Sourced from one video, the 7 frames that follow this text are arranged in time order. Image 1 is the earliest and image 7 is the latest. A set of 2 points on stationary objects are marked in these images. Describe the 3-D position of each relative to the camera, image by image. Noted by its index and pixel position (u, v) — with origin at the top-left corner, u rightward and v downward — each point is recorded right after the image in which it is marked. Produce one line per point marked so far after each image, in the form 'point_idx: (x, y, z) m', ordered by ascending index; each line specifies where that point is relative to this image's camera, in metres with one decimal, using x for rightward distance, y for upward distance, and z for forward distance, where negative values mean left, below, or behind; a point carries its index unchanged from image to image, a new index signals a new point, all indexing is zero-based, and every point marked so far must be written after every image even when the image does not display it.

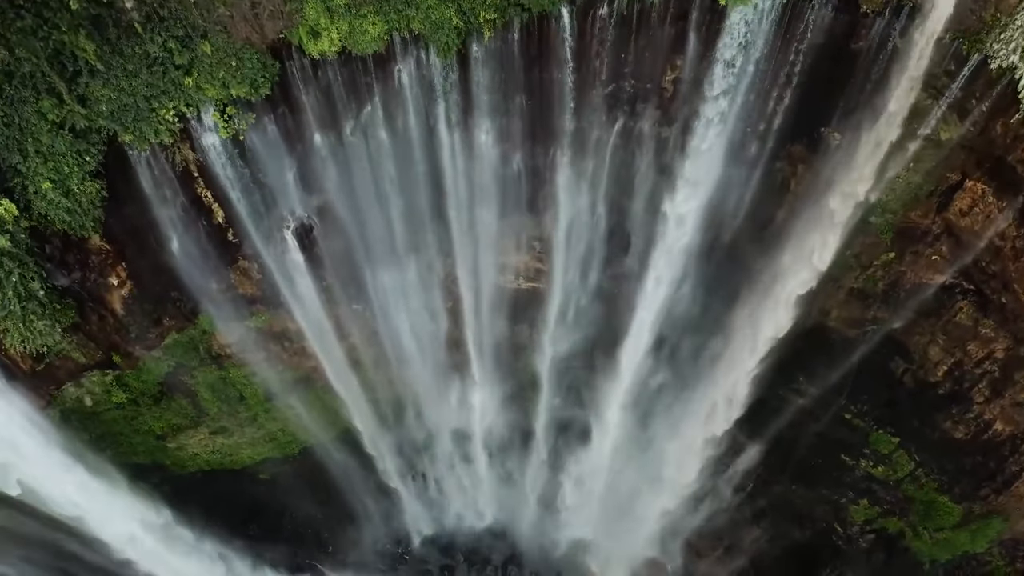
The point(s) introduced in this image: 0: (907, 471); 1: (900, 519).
0: (+6.8, -3.2, +11.9) m
1: (+6.9, -4.2, +12.3) m
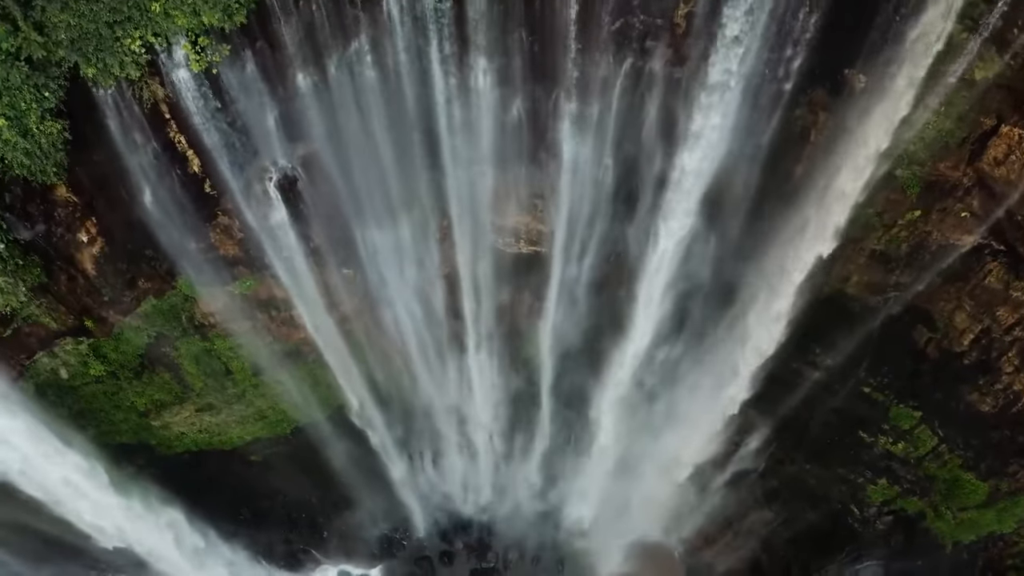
0: (+6.8, -2.6, +11.2) m
1: (+6.9, -3.6, +11.7) m
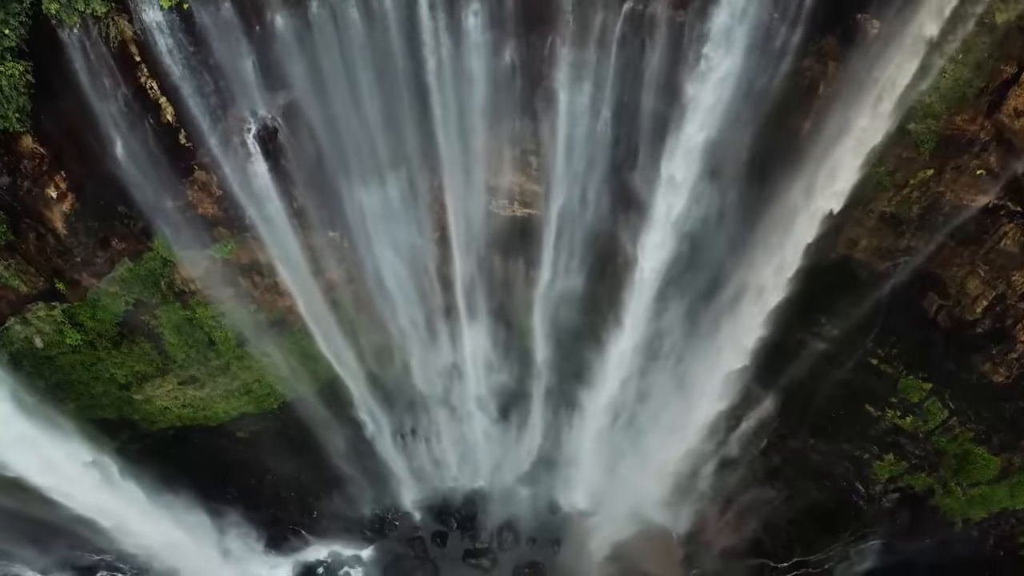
0: (+6.7, -2.1, +10.8) m
1: (+6.8, -3.1, +11.3) m
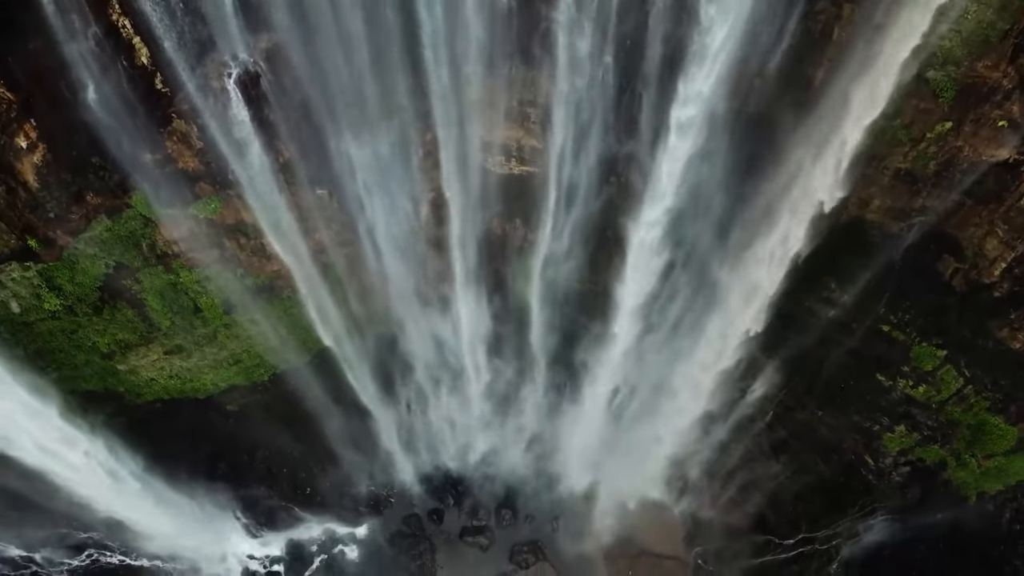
0: (+6.7, -1.5, +10.4) m
1: (+6.8, -2.5, +10.9) m
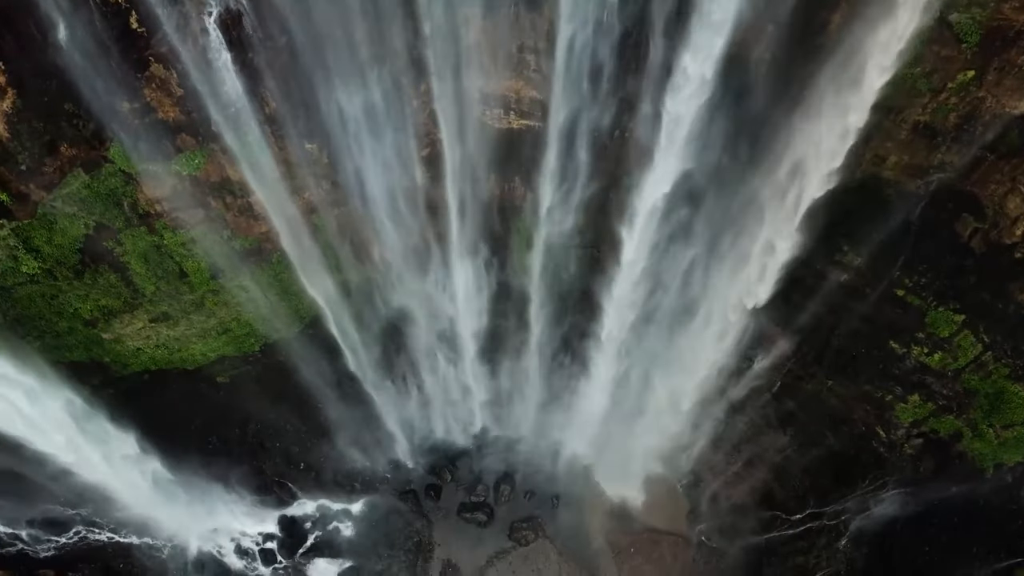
0: (+6.6, -1.0, +10.0) m
1: (+6.8, -2.0, +10.5) m
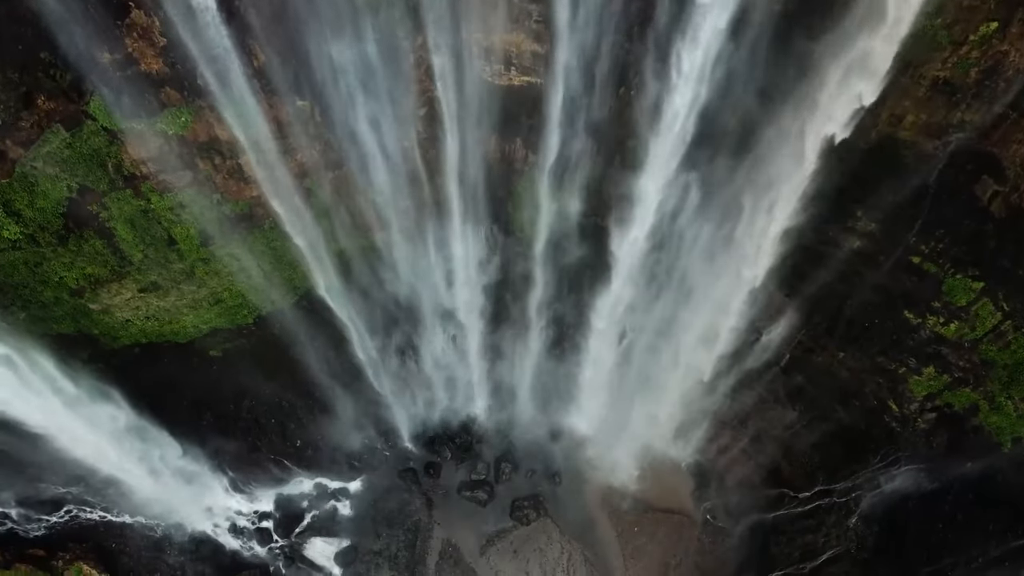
0: (+6.7, -0.5, +9.6) m
1: (+6.8, -1.5, +10.1) m
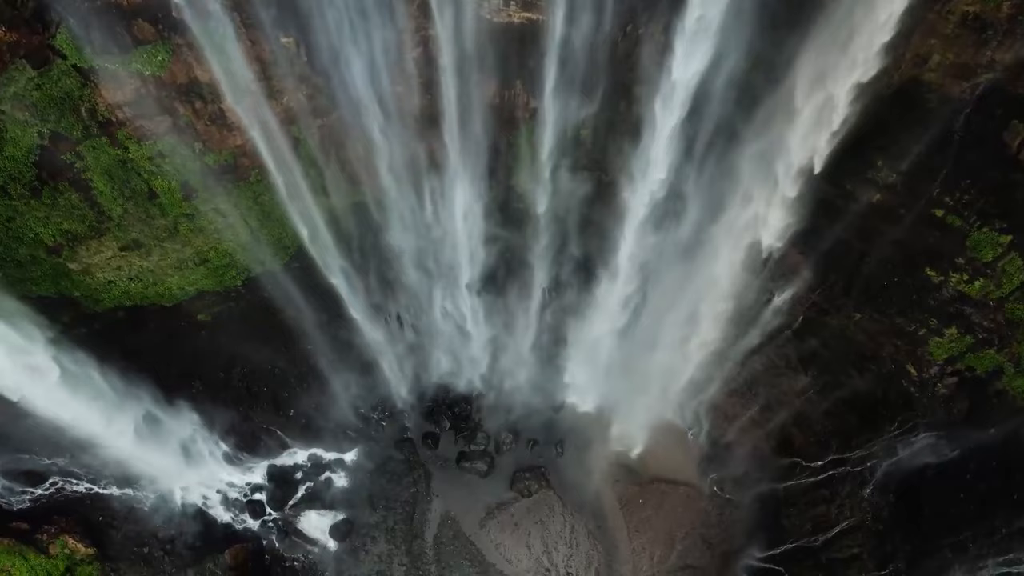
0: (+6.7, +0.1, +9.1) m
1: (+6.8, -0.9, +9.6) m
